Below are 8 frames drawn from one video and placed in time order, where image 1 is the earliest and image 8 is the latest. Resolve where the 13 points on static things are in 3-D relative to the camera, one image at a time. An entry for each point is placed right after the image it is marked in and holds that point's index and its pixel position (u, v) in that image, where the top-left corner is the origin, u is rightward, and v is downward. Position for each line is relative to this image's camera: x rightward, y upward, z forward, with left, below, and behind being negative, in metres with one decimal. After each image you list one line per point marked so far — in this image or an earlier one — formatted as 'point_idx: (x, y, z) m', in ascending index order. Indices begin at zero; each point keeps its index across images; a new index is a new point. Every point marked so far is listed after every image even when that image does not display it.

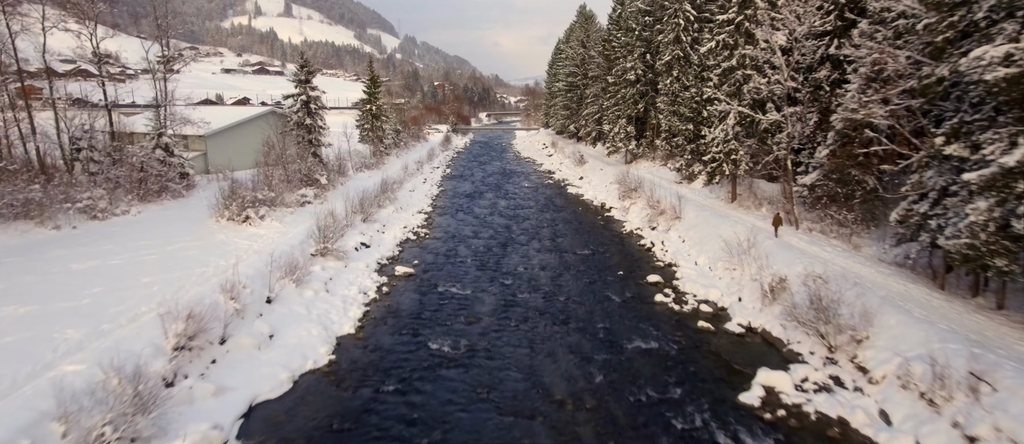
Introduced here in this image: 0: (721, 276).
0: (+6.1, -1.6, +16.0) m
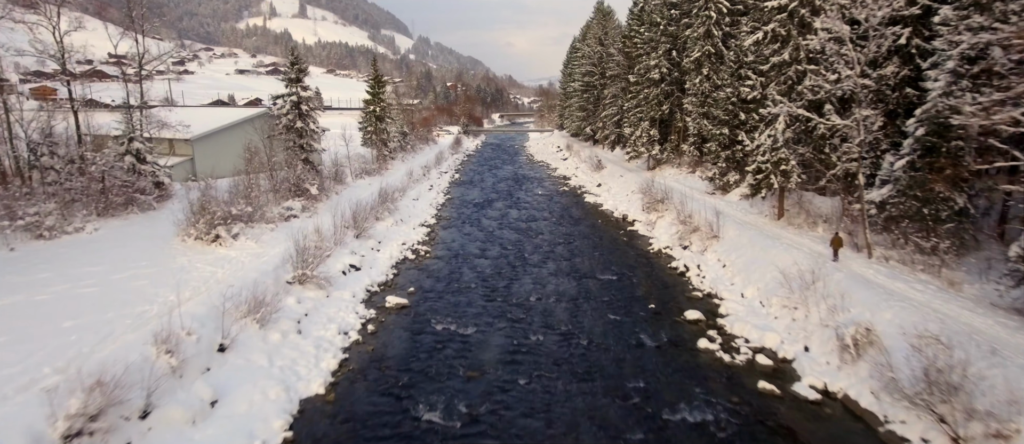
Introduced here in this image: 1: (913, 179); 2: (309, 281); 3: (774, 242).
0: (+6.4, -2.2, +13.1) m
1: (+10.3, +1.1, +14.2) m
2: (-5.6, -1.7, +15.1) m
3: (+7.9, -0.6, +16.5) m
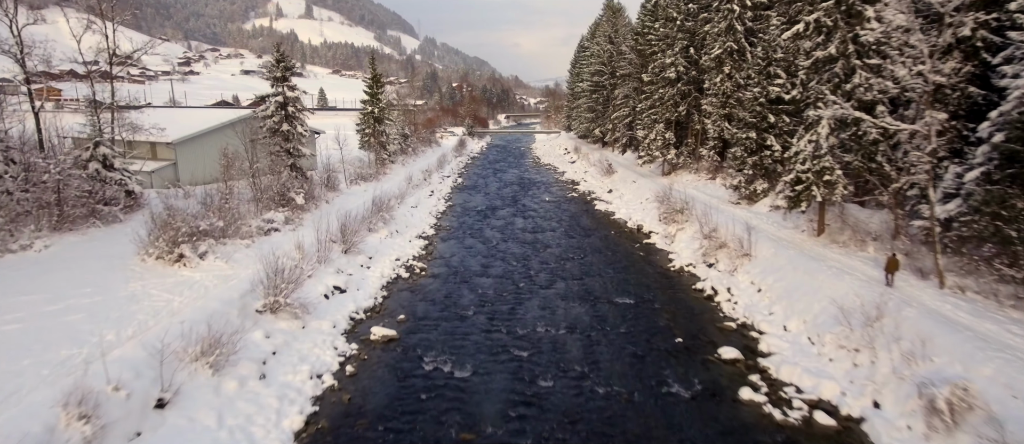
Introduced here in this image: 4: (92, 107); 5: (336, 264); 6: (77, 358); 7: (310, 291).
0: (+6.5, -2.7, +10.9) m
1: (+10.4, +0.6, +12.0) m
2: (-5.5, -2.1, +13.1) m
3: (+8.0, -1.1, +14.3) m
4: (-14.7, +4.0, +19.1) m
5: (-5.5, -1.3, +17.3) m
6: (-7.5, -2.3, +9.4) m
7: (-5.5, -1.9, +14.8) m
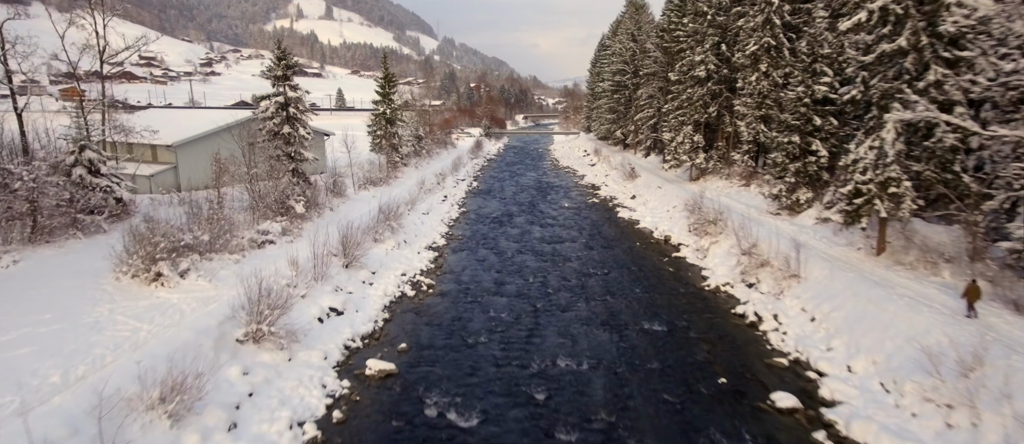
0: (+6.7, -3.2, +9.0) m
1: (+10.7, +0.1, +9.9) m
2: (-5.2, -2.5, +11.5) m
3: (+8.4, -1.5, +12.3) m
4: (-14.1, +3.7, +17.8) m
5: (-5.1, -1.7, +15.7) m
6: (-7.2, -2.7, +7.9) m
7: (-5.1, -2.2, +13.2) m
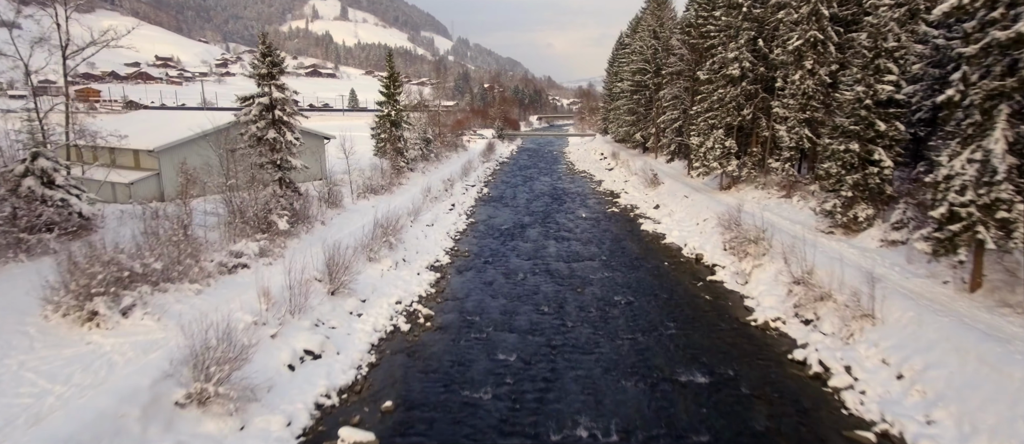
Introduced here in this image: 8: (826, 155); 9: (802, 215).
0: (+6.8, -3.8, +6.3) m
1: (+10.8, -0.5, +7.1) m
2: (-5.0, -3.0, +9.2) m
3: (+8.5, -2.2, +9.7) m
4: (-13.7, +3.2, +15.7) m
5: (-4.8, -2.2, +13.4) m
6: (-7.2, -3.2, +5.6) m
7: (-4.9, -2.8, +10.8) m
8: (+10.4, +2.2, +18.1) m
9: (+10.4, +0.3, +19.7) m
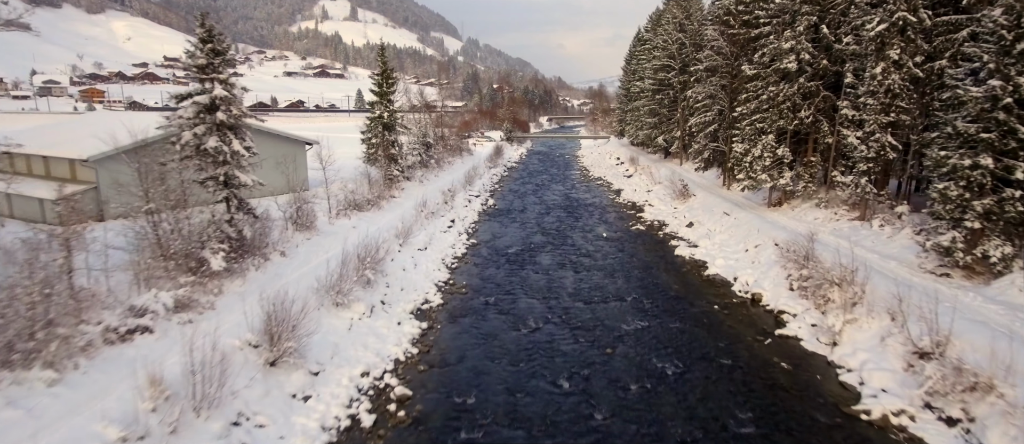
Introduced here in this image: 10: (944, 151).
0: (+6.8, -4.7, +2.0) m
1: (+10.9, -1.4, +2.7) m
2: (-4.9, -3.9, +5.0) m
3: (+8.6, -3.1, +5.3) m
4: (-13.6, +2.4, +11.7) m
5: (-4.7, -3.1, +9.2) m
6: (-7.2, -4.0, +1.5) m
7: (-4.8, -3.6, +6.7) m
8: (+10.6, +1.3, +13.7) m
9: (+10.6, -0.7, +15.3) m
10: (+10.7, +1.8, +13.6) m
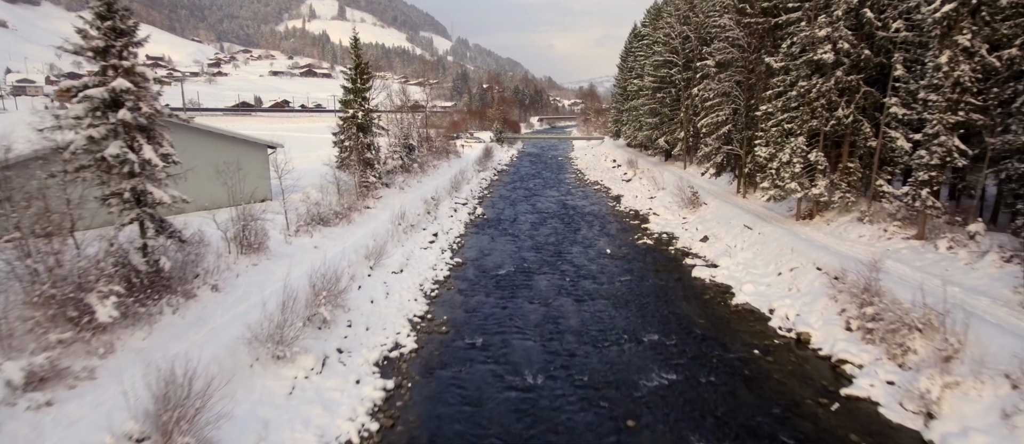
0: (+6.8, -5.2, -1.1) m
1: (+10.9, -2.0, -0.3) m
2: (-5.0, -4.5, +1.7) m
3: (+8.6, -3.6, +2.2) m
4: (-13.7, +1.8, +8.3) m
5: (-4.8, -3.7, +6.0) m
6: (-7.1, -4.6, -1.8) m
7: (-4.8, -4.2, +3.4) m
8: (+10.4, +0.7, +10.7) m
9: (+10.4, -1.2, +12.3) m
10: (+10.6, +1.2, +10.6) m
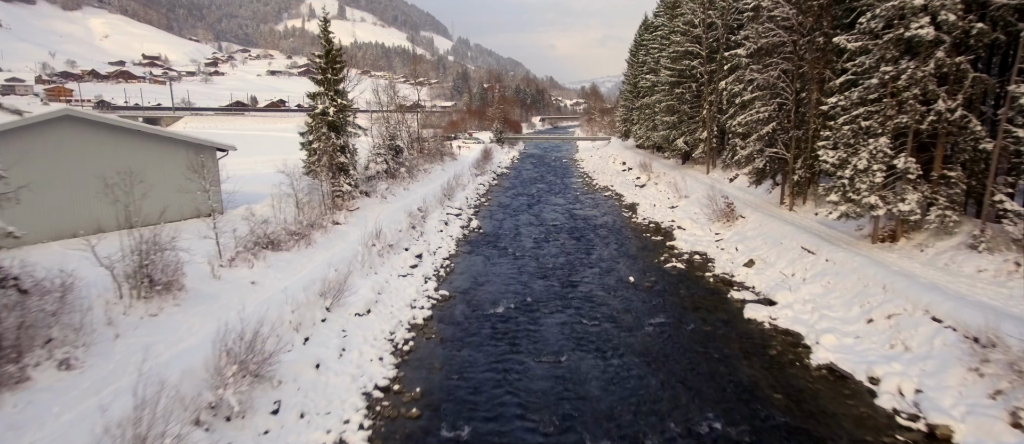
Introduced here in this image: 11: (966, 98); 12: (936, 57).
0: (+6.8, -5.9, -5.4) m
1: (+10.8, -2.6, -4.6) m
2: (-5.0, -5.1, -2.5) m
3: (+8.5, -4.3, -2.1) m
4: (-13.7, +1.1, +4.0) m
5: (-4.8, -4.4, +1.7) m
6: (-7.2, -5.3, -6.1) m
7: (-4.9, -4.9, -0.8) m
8: (+10.4, 0.0, +6.4) m
9: (+10.4, -1.9, +8.0) m
10: (+10.6, +0.5, +6.3) m
11: (+11.6, +3.2, +13.9) m
12: (+10.6, +4.1, +13.6) m
